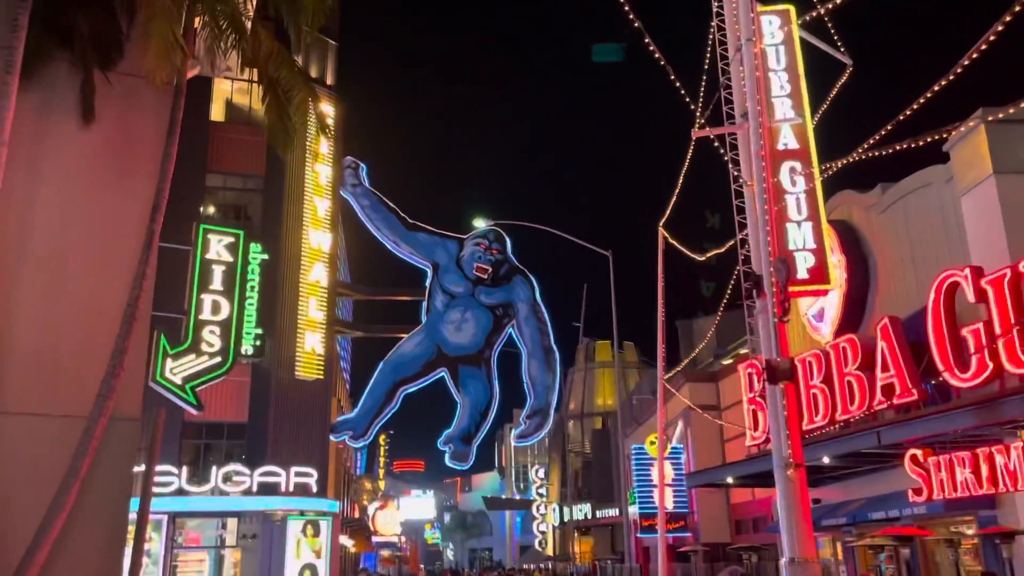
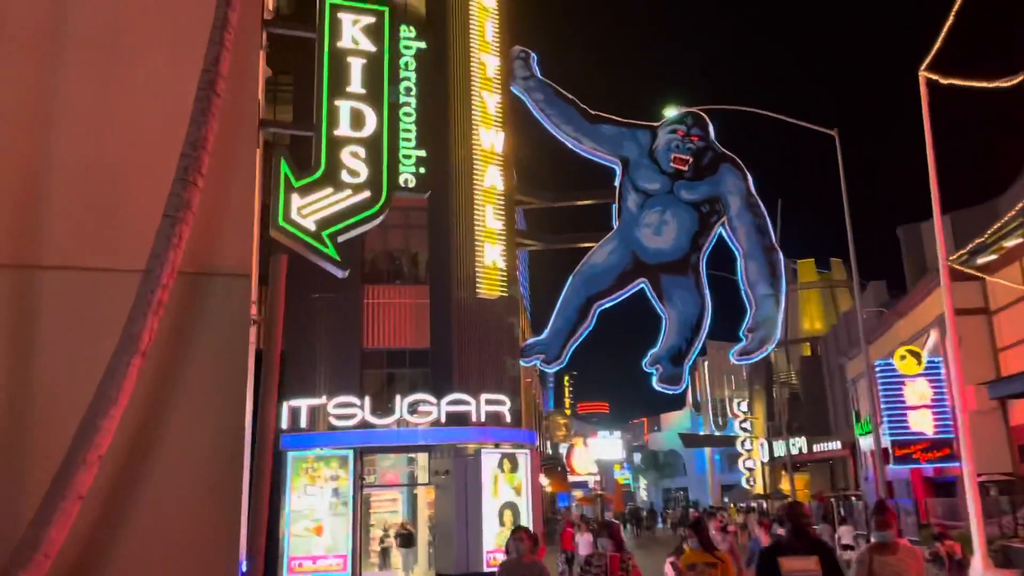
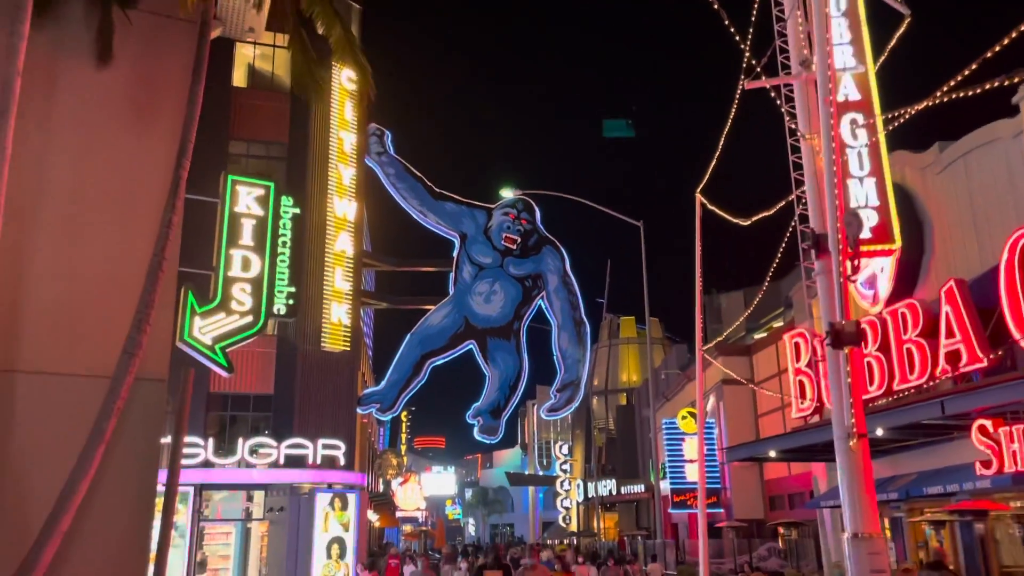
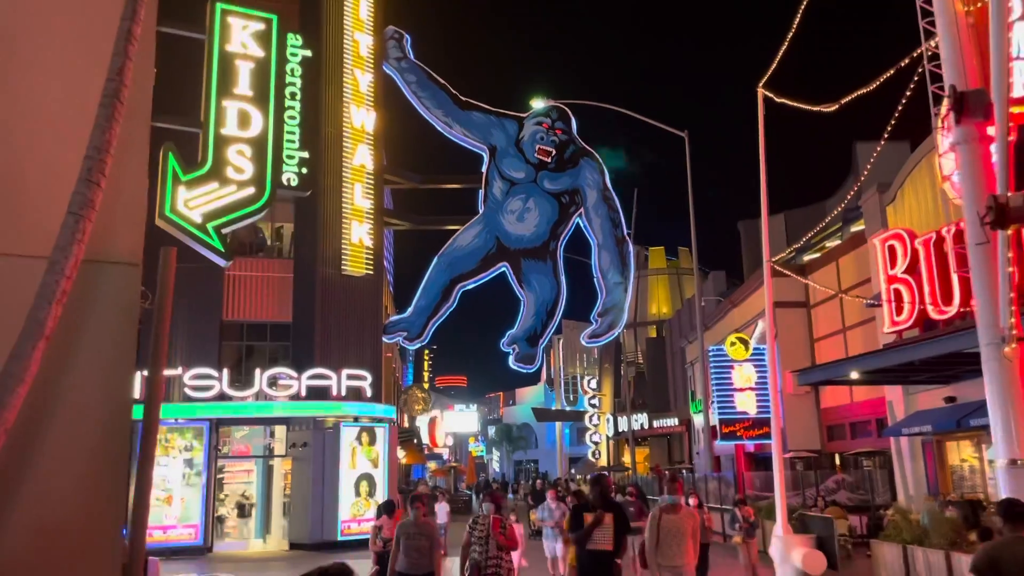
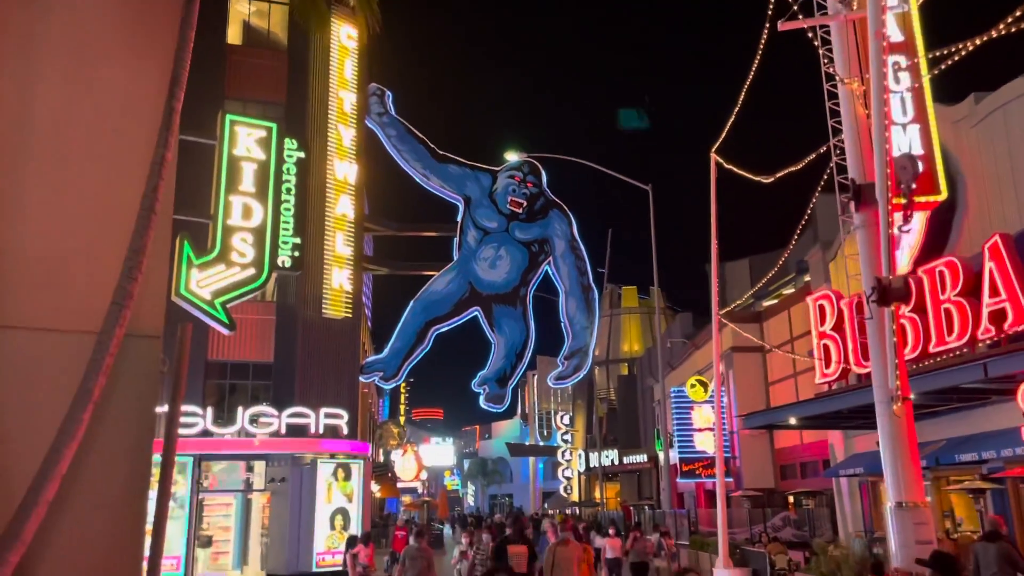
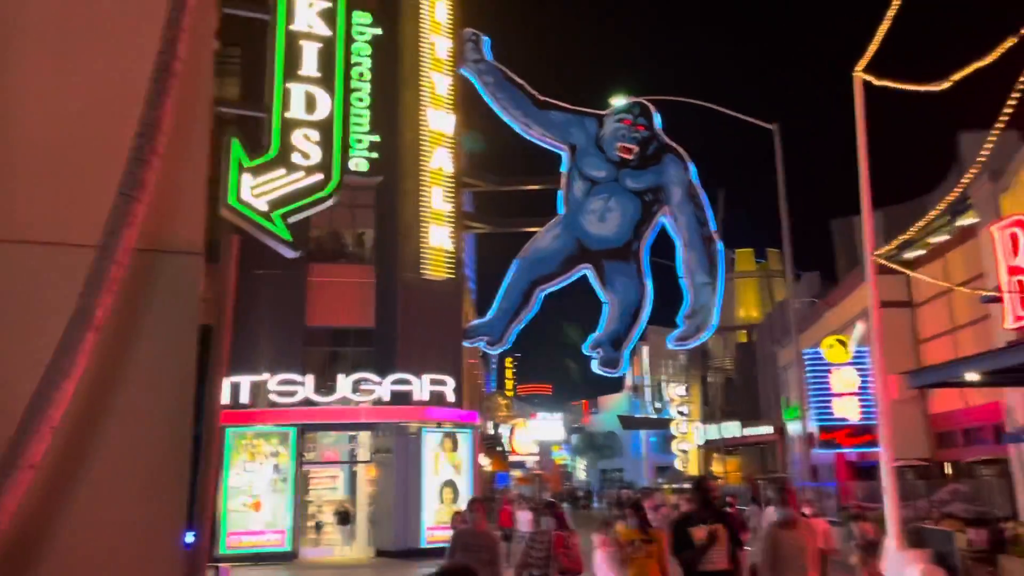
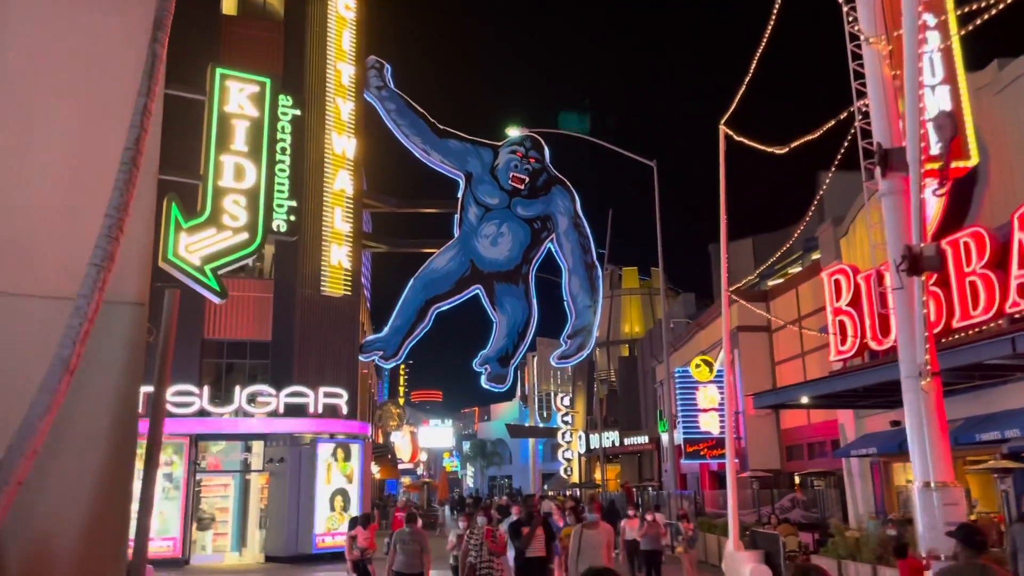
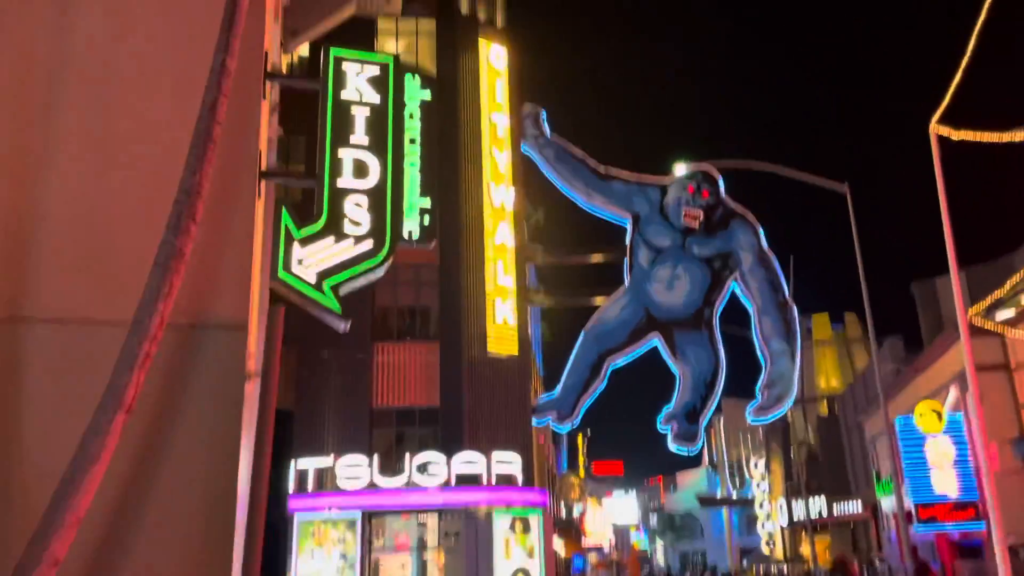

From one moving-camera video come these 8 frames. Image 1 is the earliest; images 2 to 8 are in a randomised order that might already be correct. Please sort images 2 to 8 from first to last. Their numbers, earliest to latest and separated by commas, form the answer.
3, 5, 7, 4, 6, 2, 8
